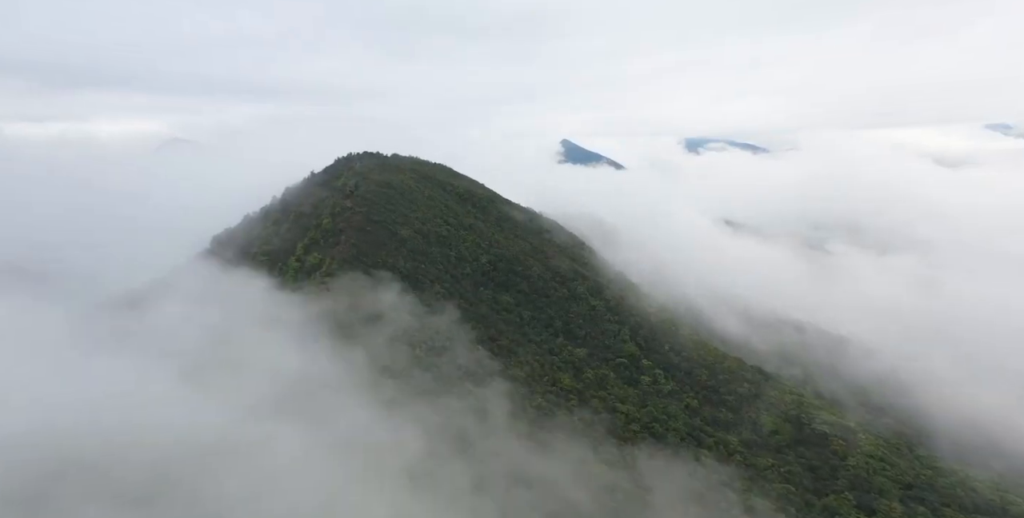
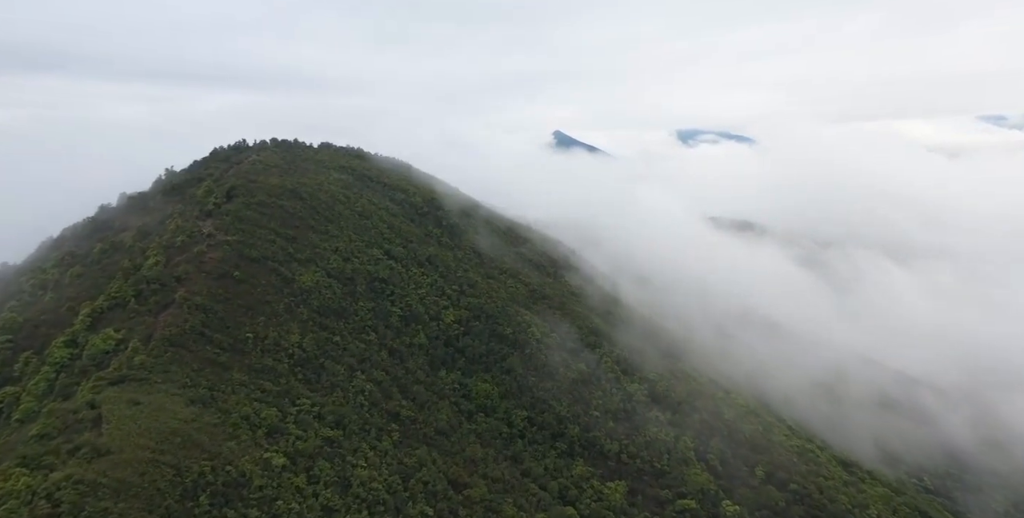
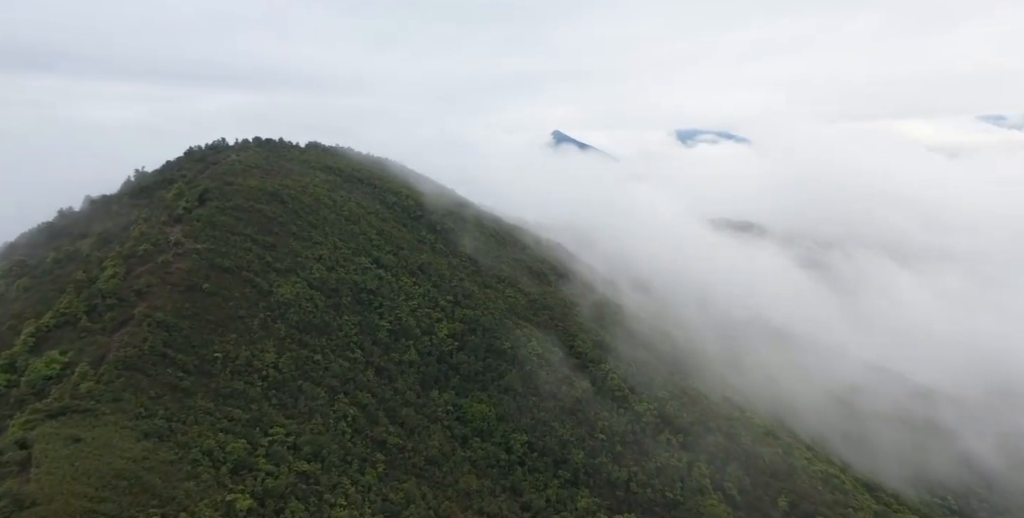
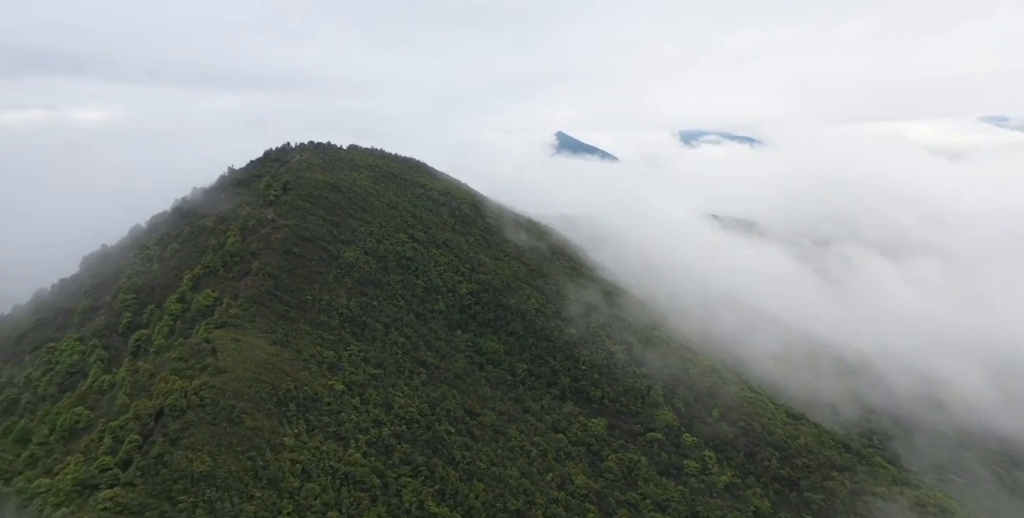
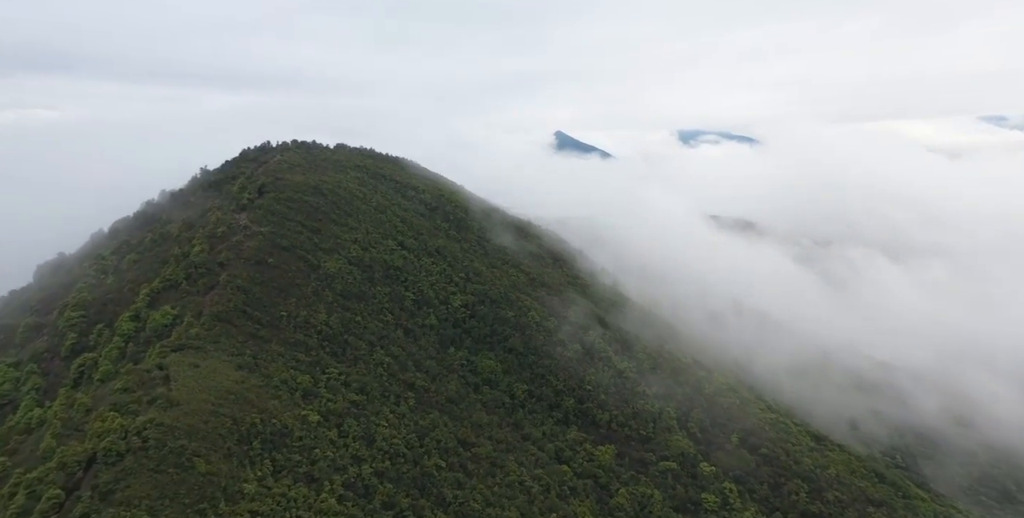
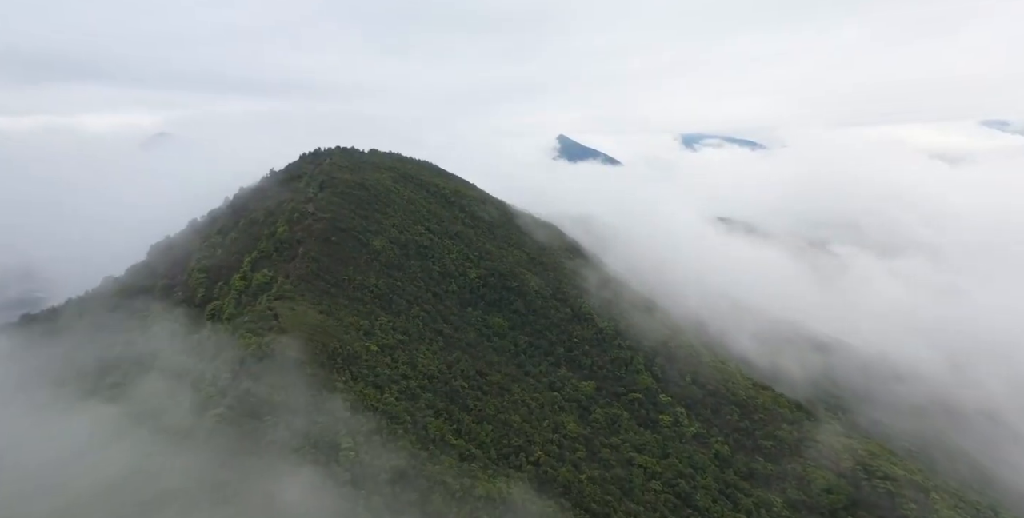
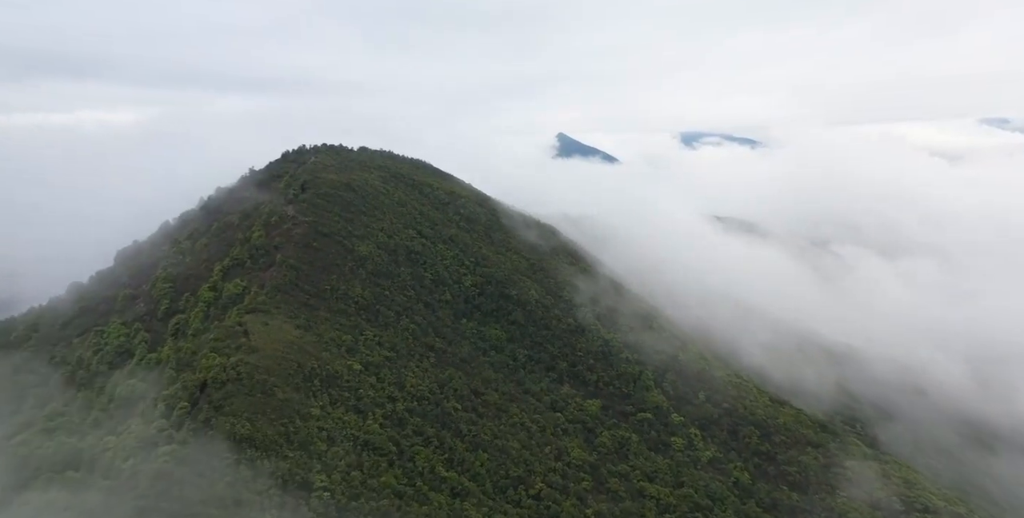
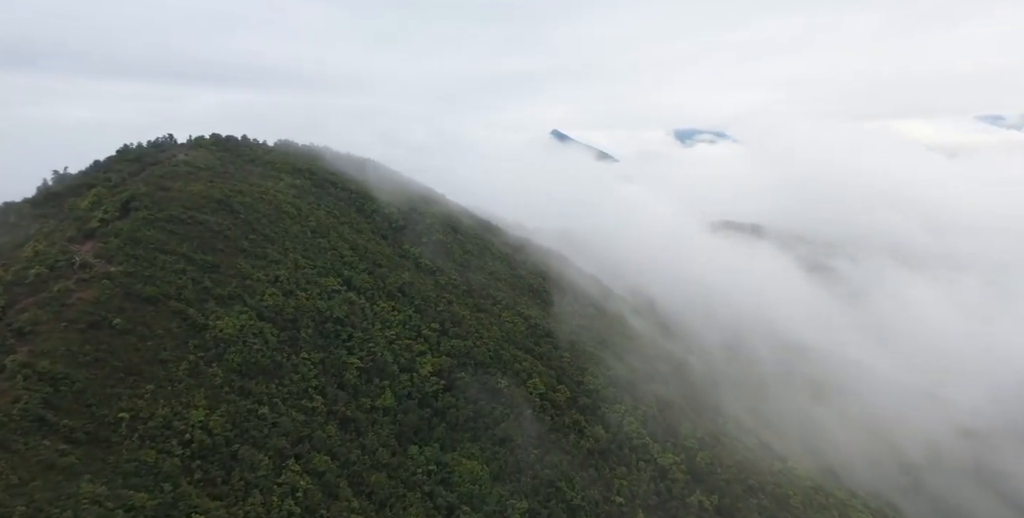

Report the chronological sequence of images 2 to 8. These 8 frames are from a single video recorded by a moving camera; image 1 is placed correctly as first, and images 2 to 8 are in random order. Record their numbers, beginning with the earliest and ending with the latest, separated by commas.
6, 7, 4, 5, 2, 3, 8
